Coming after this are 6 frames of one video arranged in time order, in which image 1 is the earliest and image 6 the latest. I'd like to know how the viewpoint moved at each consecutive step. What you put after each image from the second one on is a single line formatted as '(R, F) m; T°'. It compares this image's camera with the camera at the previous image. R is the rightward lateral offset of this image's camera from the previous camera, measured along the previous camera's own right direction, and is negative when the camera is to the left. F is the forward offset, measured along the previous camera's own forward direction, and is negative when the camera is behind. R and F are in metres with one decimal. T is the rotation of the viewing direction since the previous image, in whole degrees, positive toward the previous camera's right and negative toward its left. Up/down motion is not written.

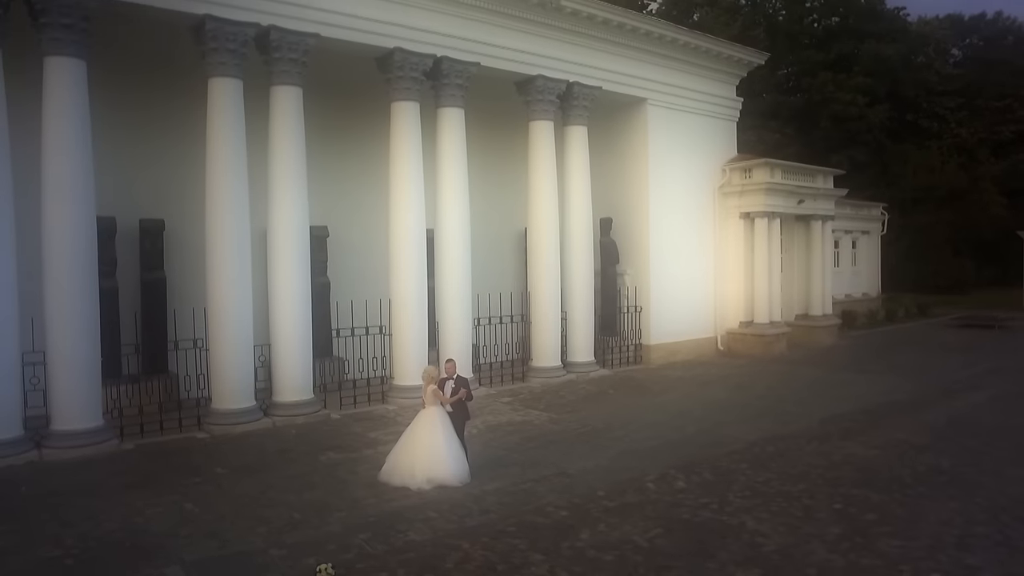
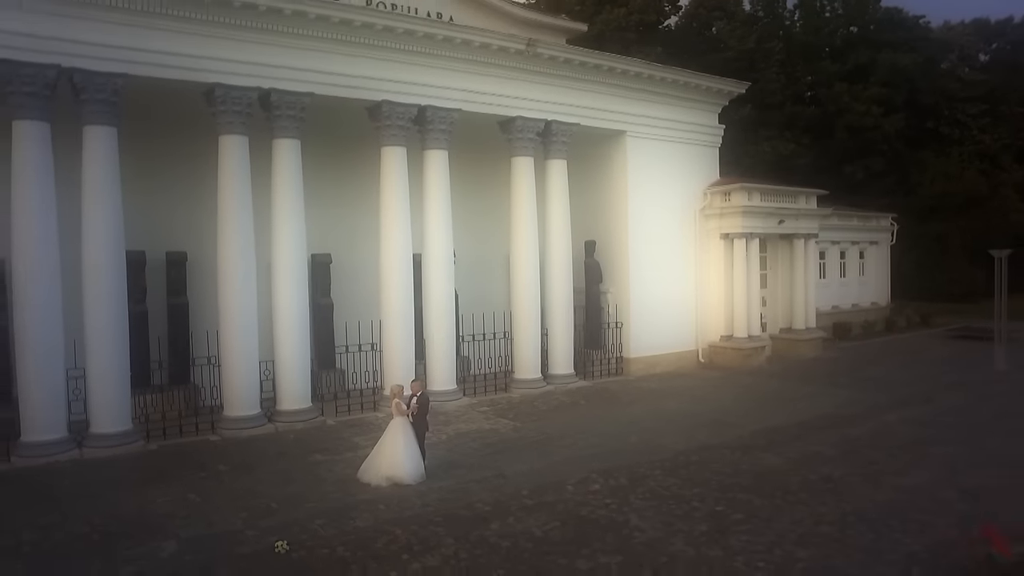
(+1.3, -1.5) m; -3°
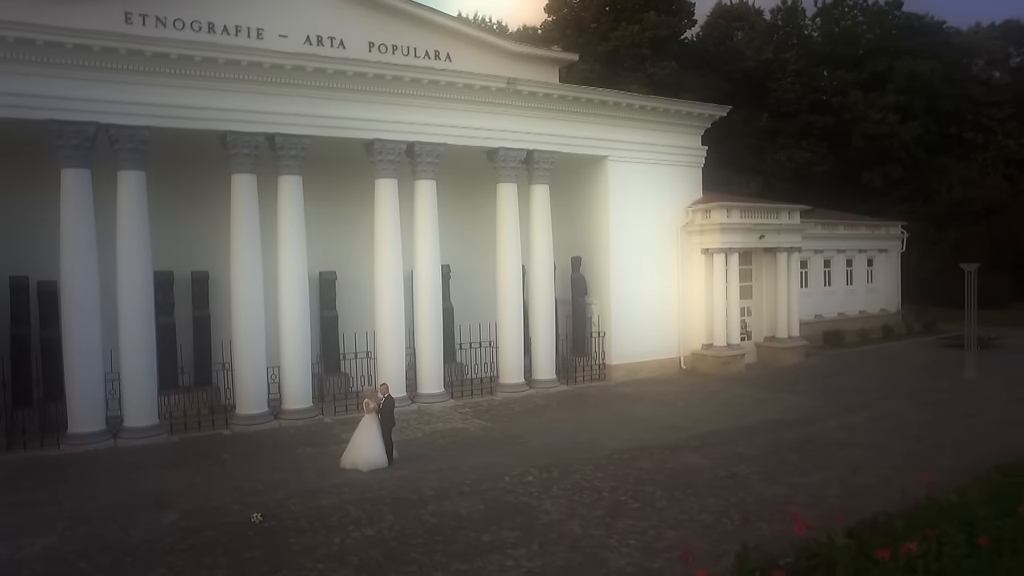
(+1.5, -1.6) m; -4°
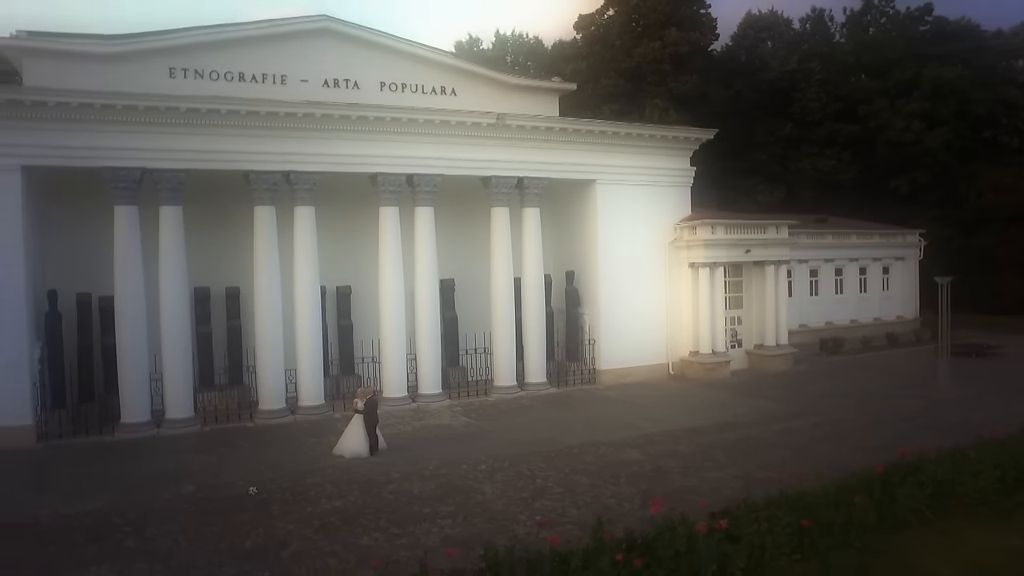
(+1.9, -1.9) m; -5°
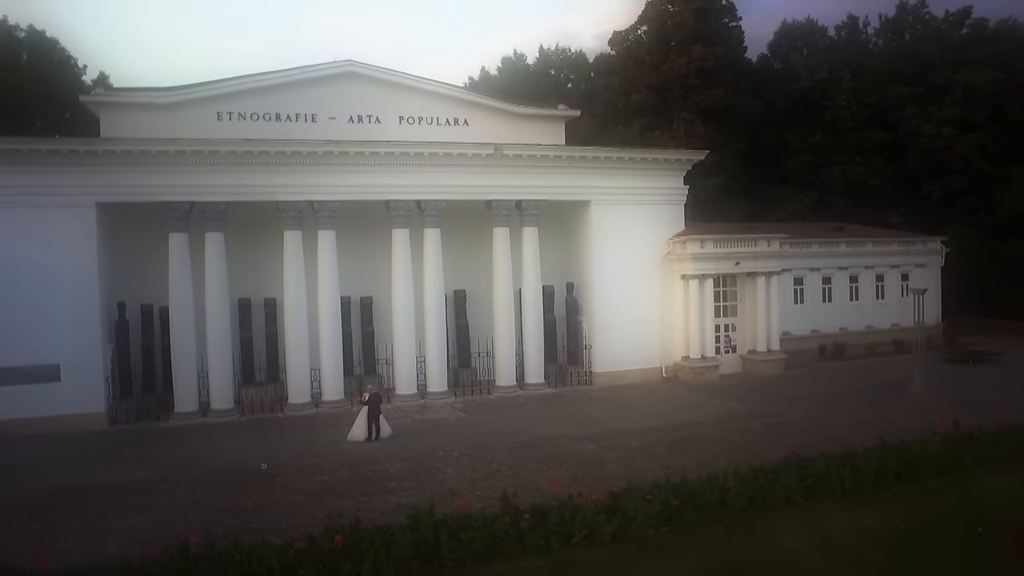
(+2.2, -2.3) m; -6°
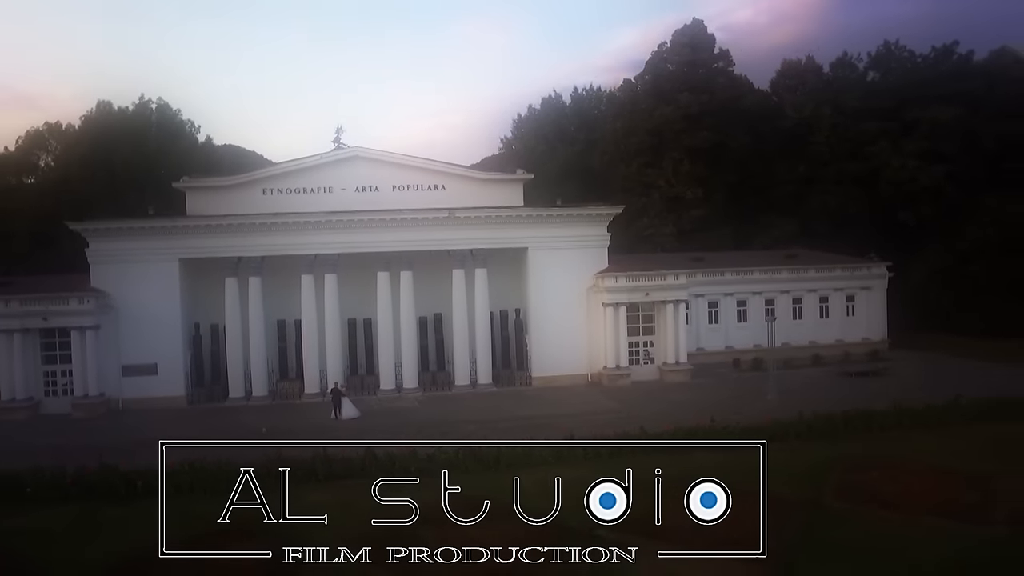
(+6.6, -7.1) m; -9°
